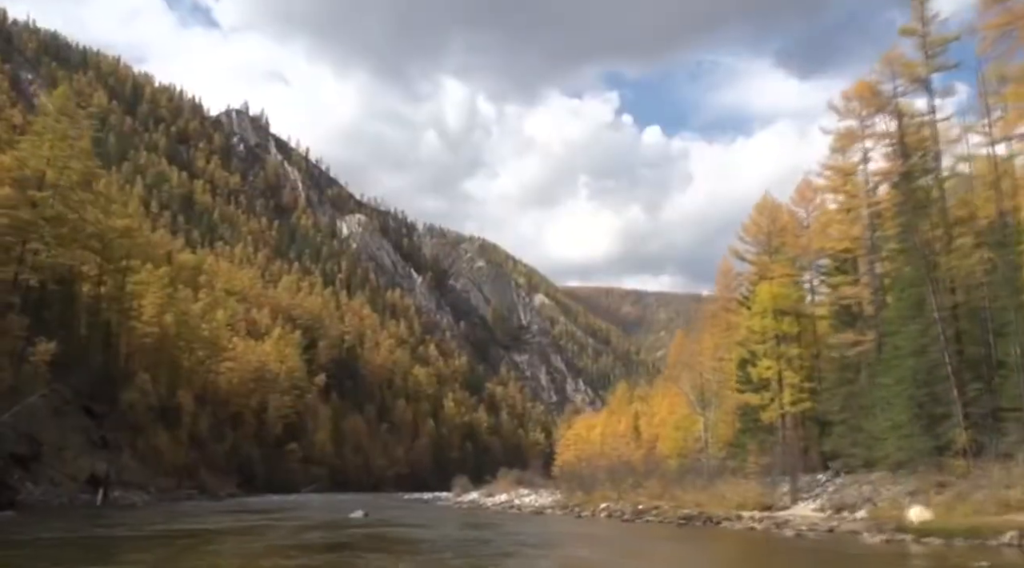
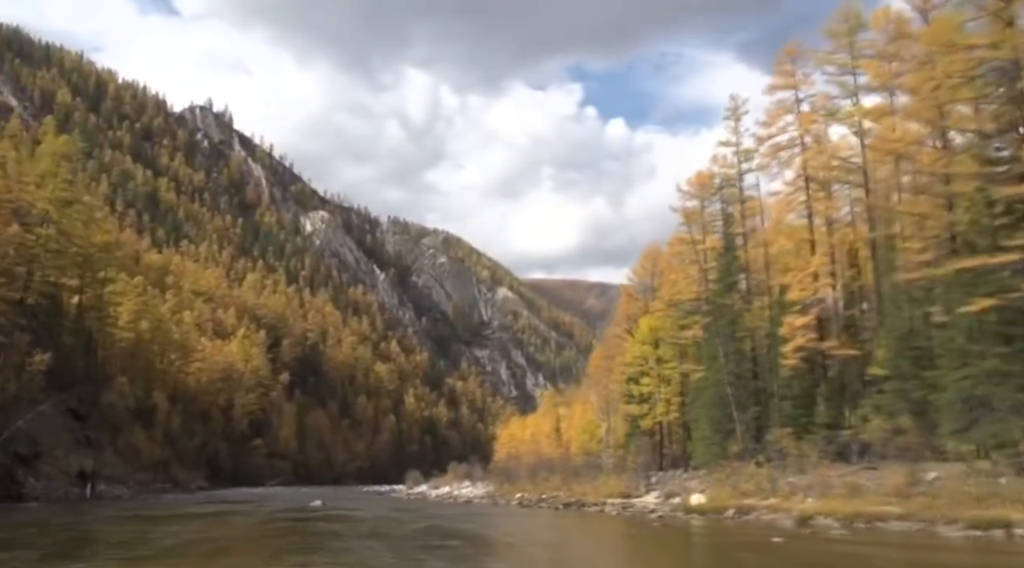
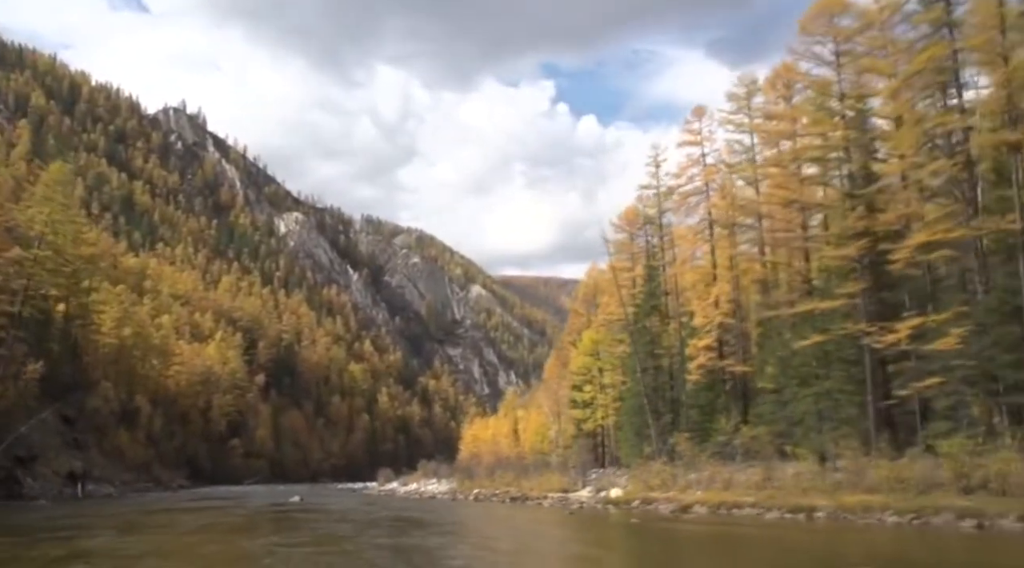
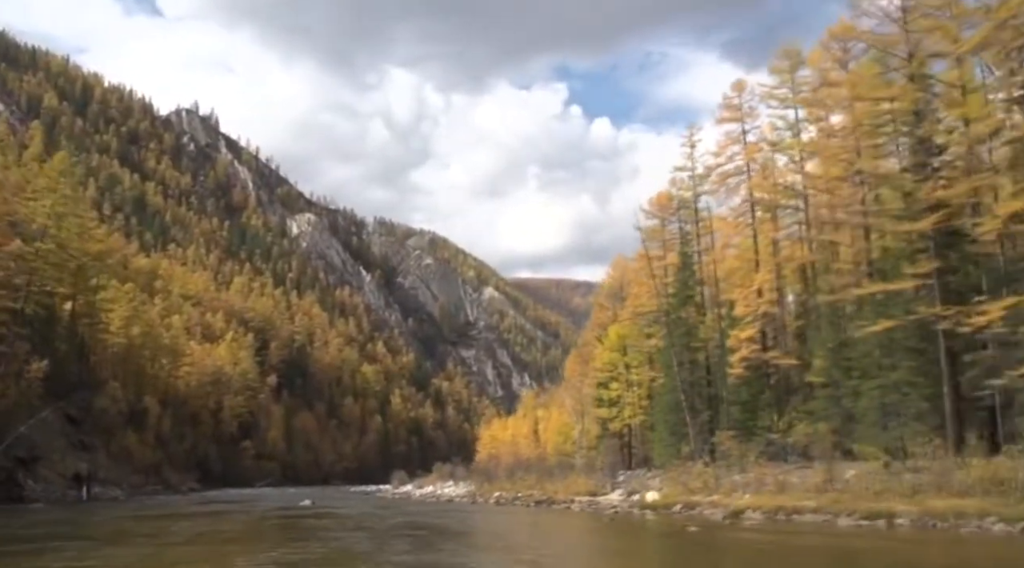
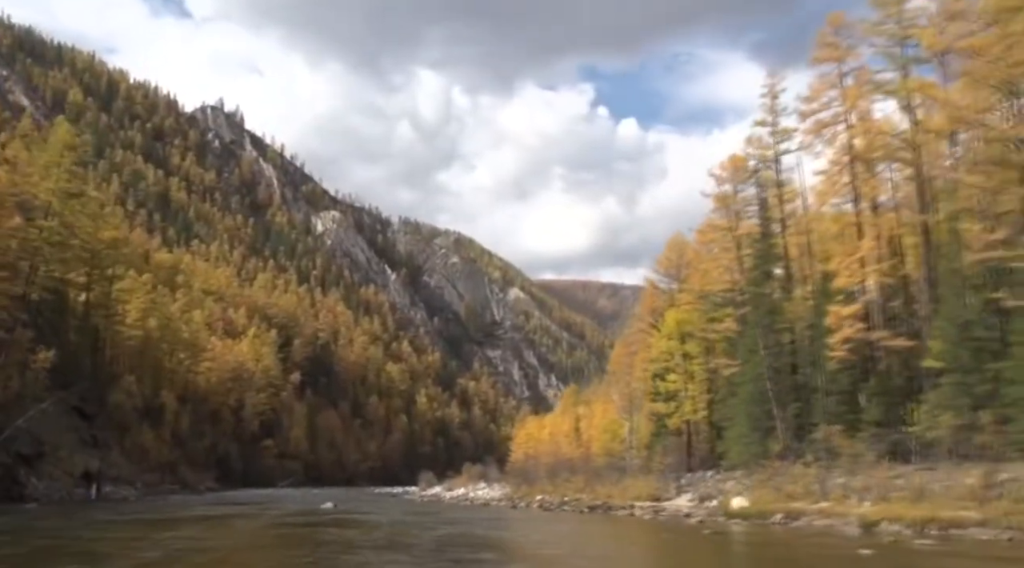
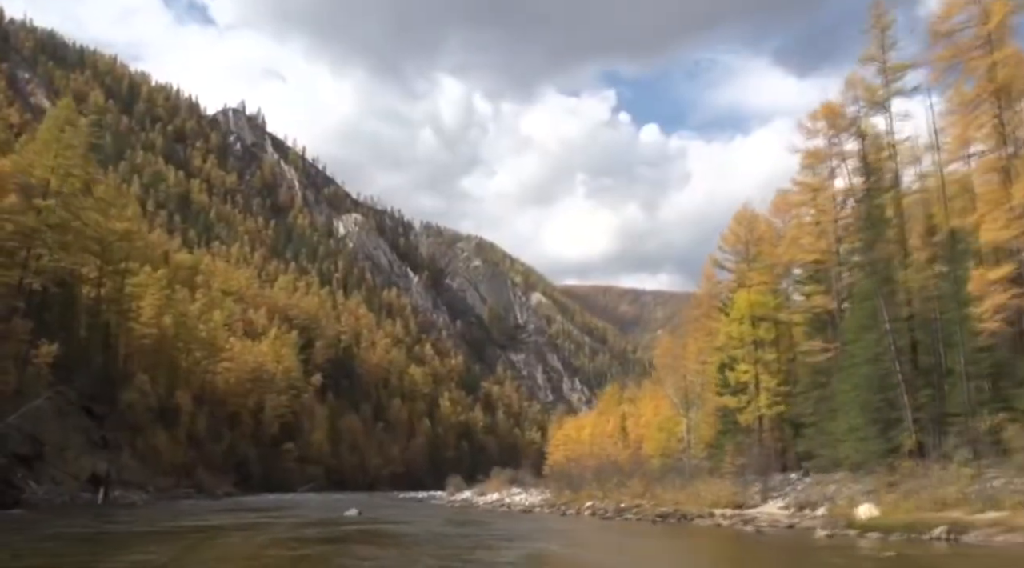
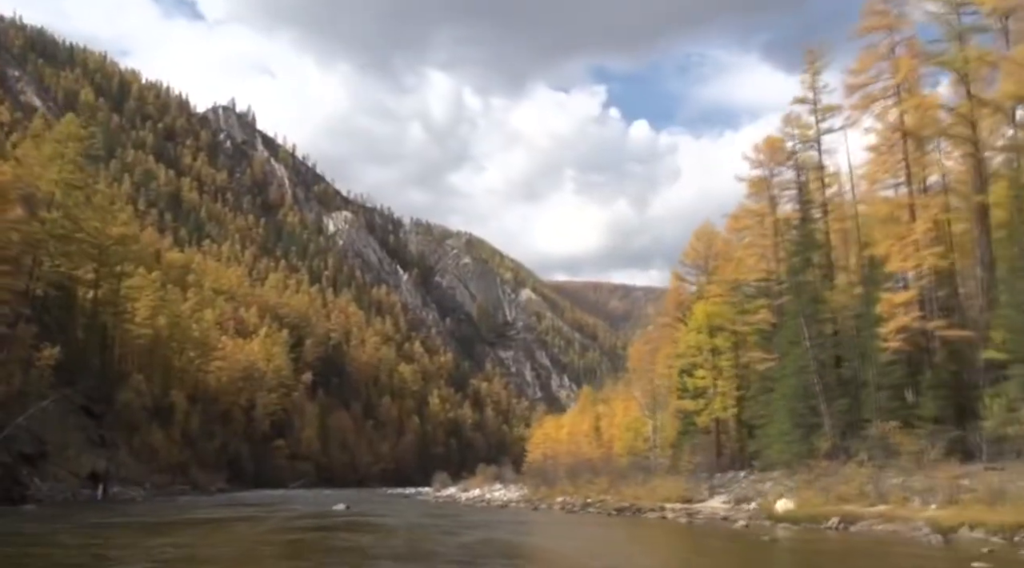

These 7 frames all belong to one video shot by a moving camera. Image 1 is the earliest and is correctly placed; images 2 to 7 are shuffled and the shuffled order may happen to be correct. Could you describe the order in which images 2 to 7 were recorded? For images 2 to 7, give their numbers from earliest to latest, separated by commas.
6, 7, 5, 2, 4, 3
